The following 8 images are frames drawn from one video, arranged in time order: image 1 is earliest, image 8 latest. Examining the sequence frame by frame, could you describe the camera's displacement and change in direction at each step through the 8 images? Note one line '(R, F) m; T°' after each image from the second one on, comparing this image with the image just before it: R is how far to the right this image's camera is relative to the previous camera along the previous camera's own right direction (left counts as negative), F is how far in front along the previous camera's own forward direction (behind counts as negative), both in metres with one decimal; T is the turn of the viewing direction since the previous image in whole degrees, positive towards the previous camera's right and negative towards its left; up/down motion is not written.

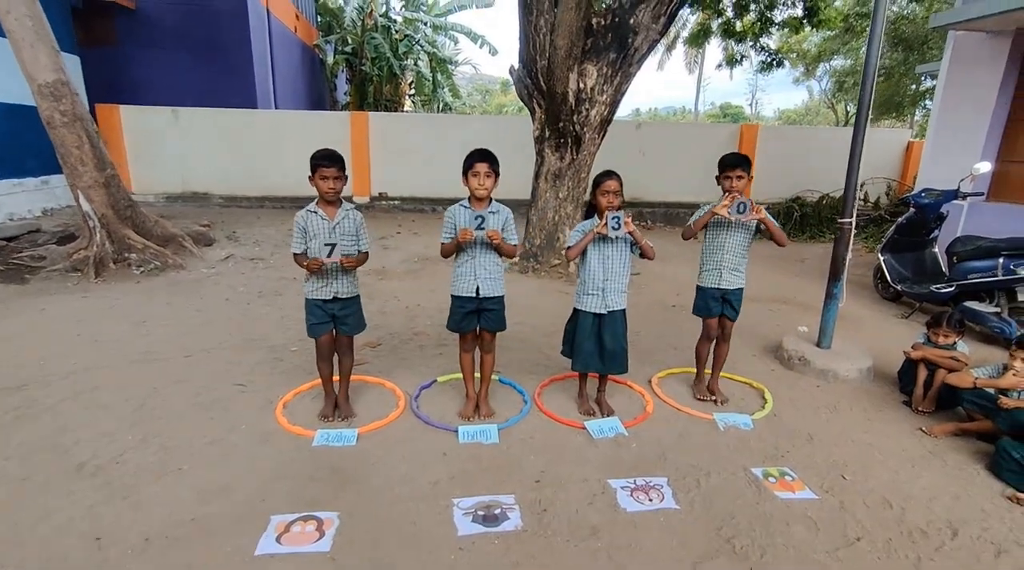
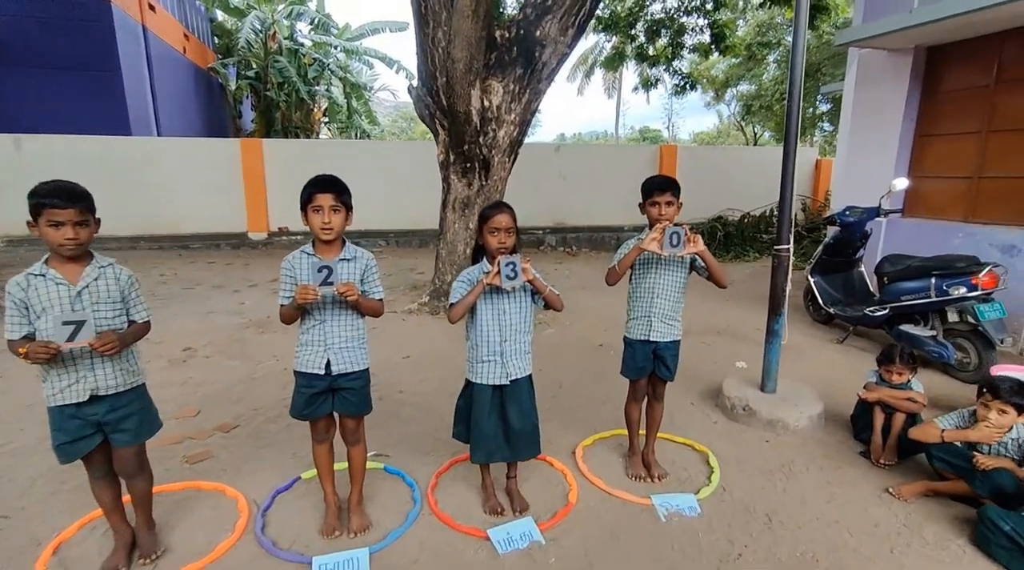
(+0.3, +0.7) m; +7°
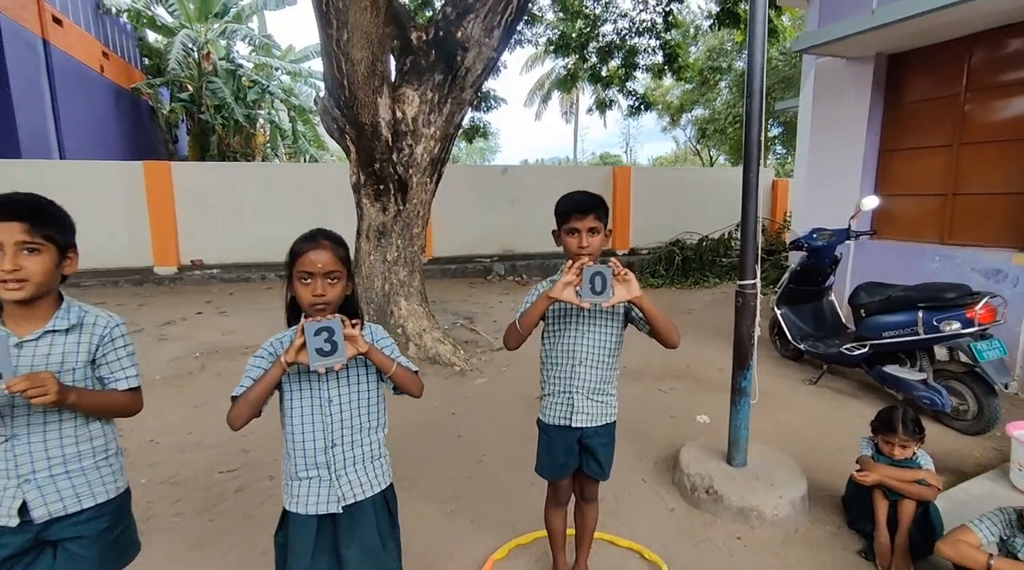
(+0.4, +0.8) m; +4°
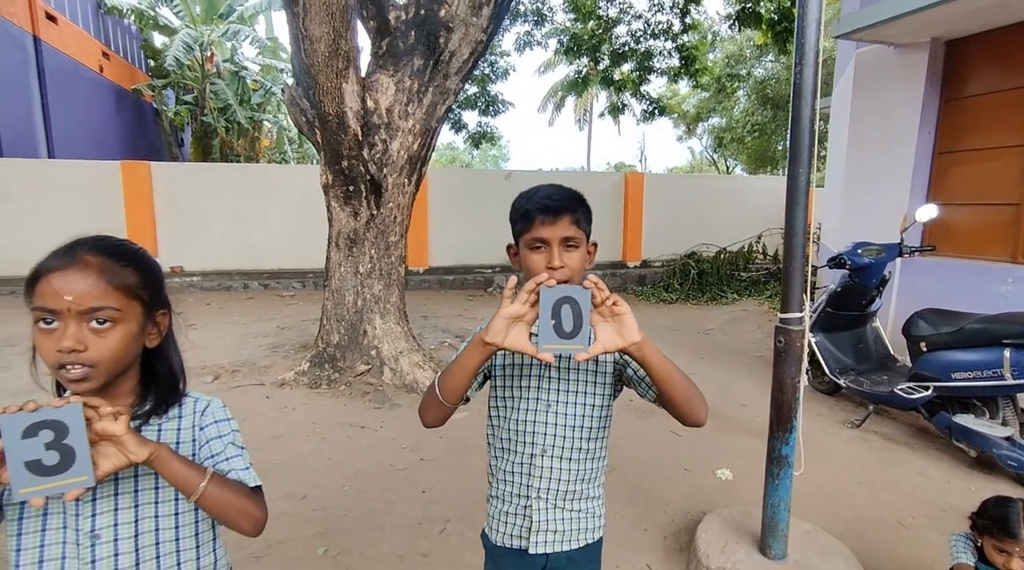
(+0.2, +0.7) m; -1°
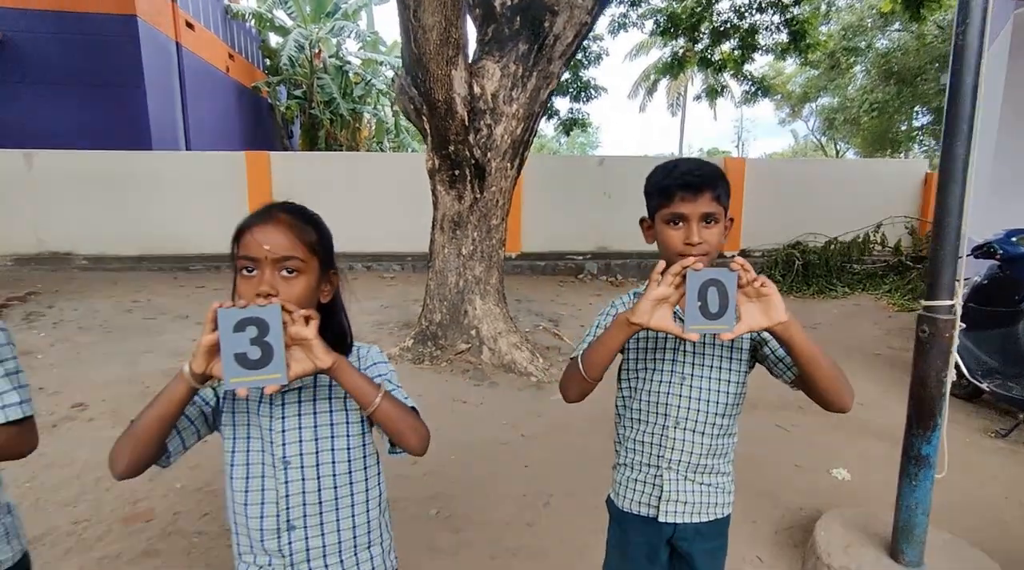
(-0.1, 0.0) m; -9°
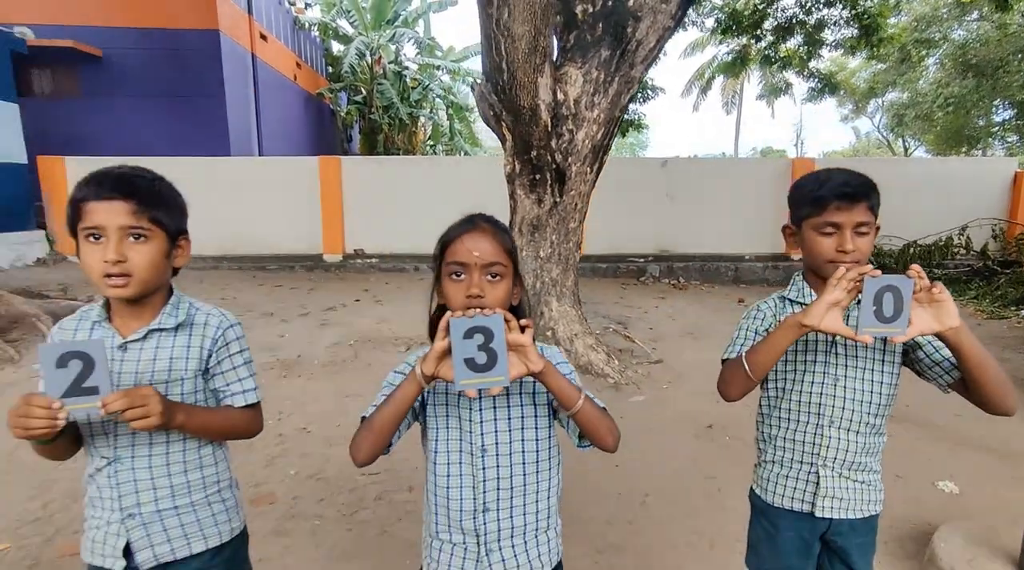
(-0.3, -0.1) m; -5°
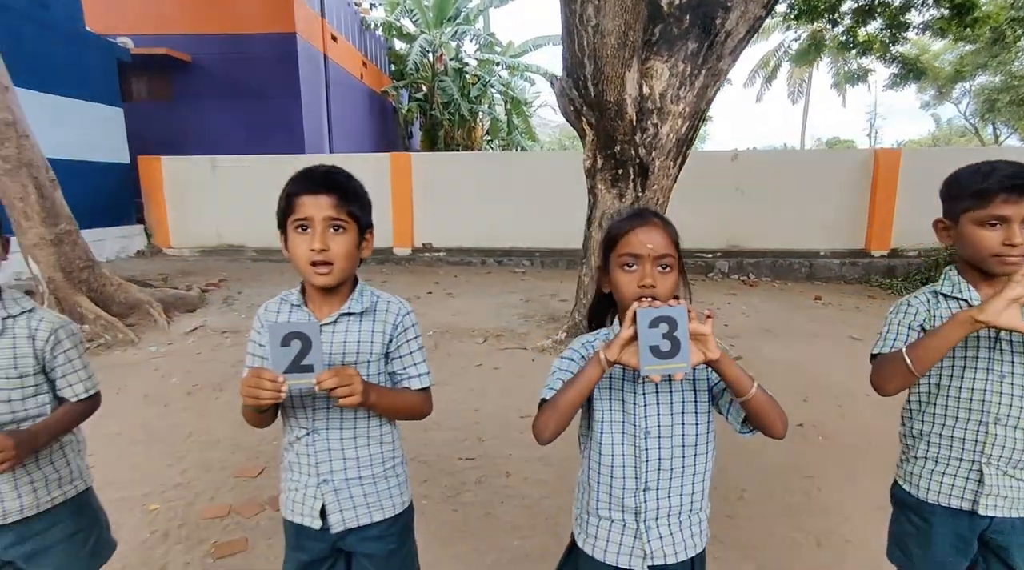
(-0.3, -0.1) m; -5°
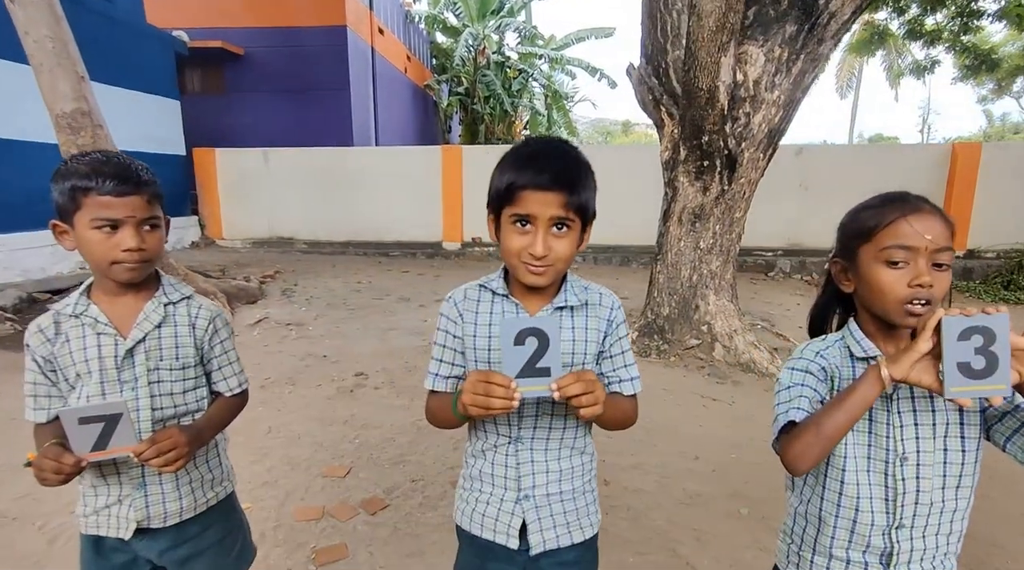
(-0.4, +0.2) m; -3°
